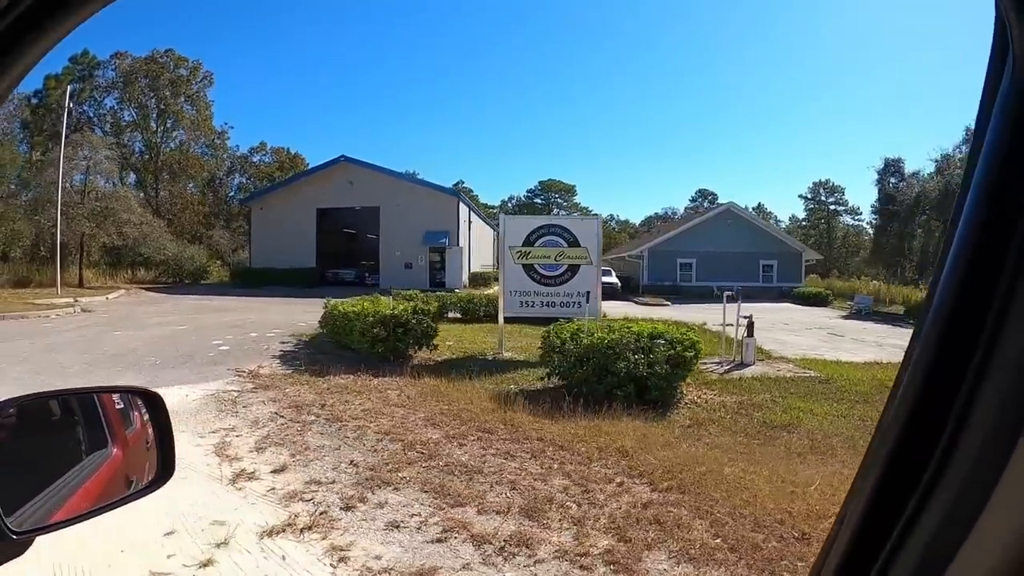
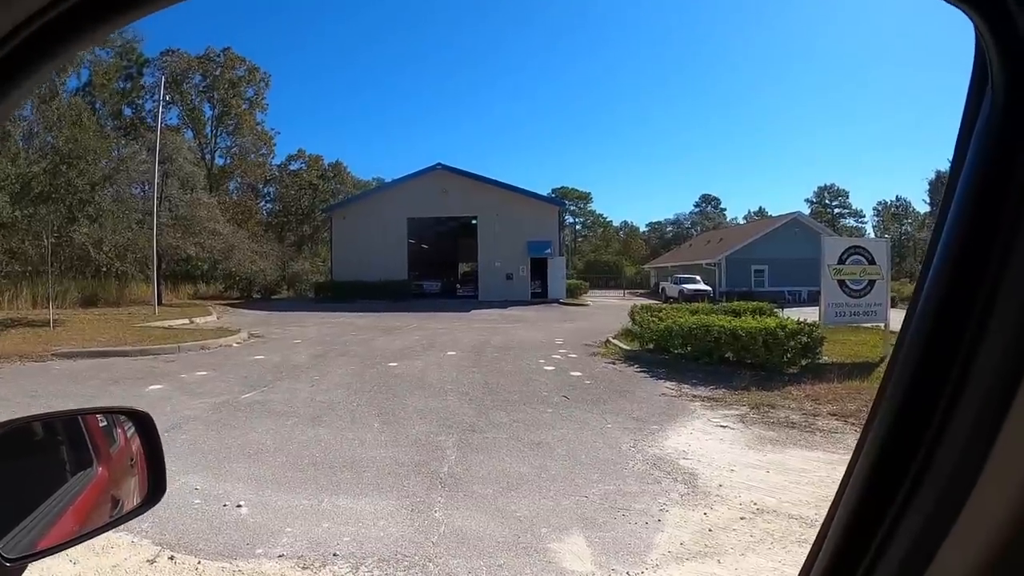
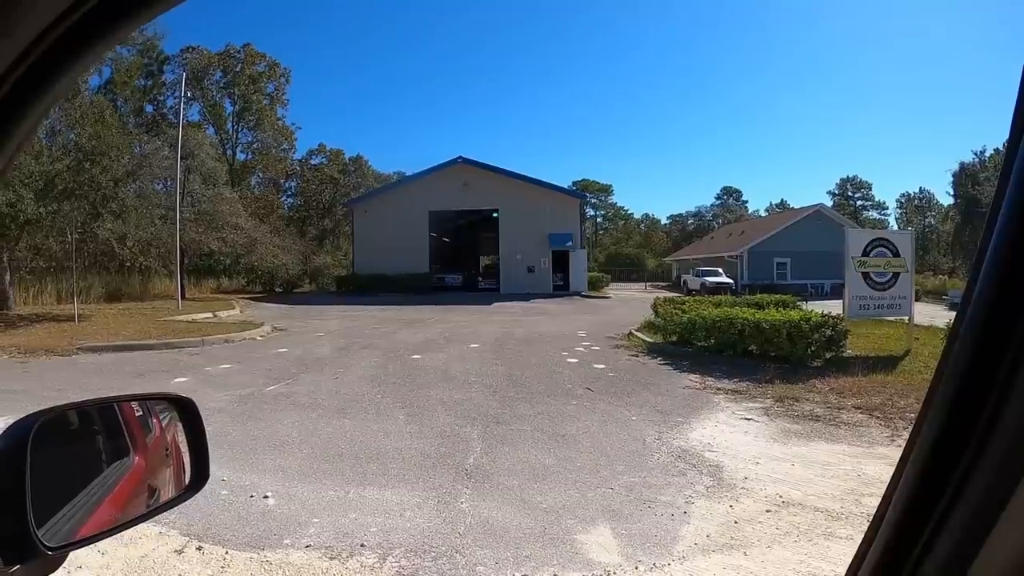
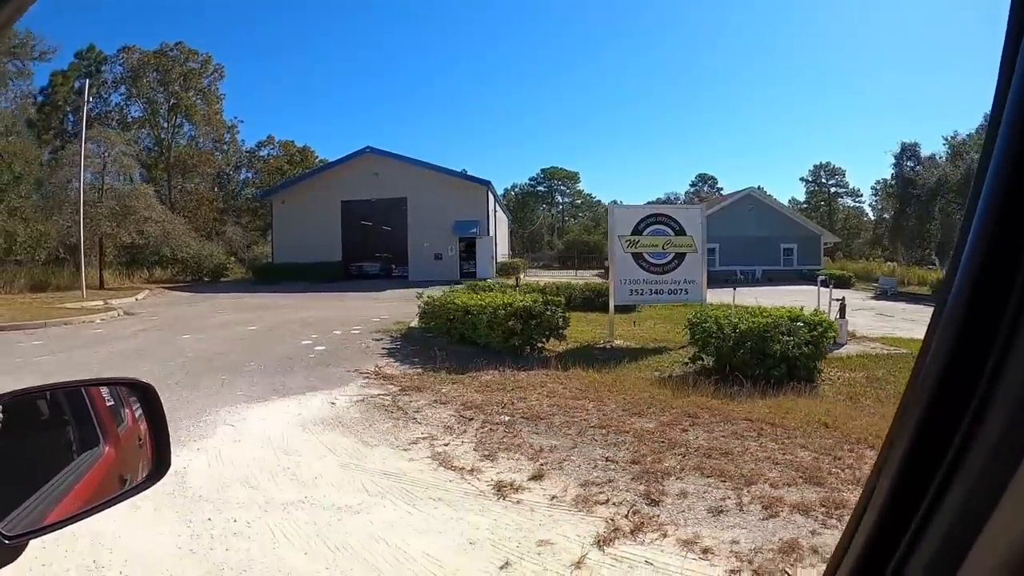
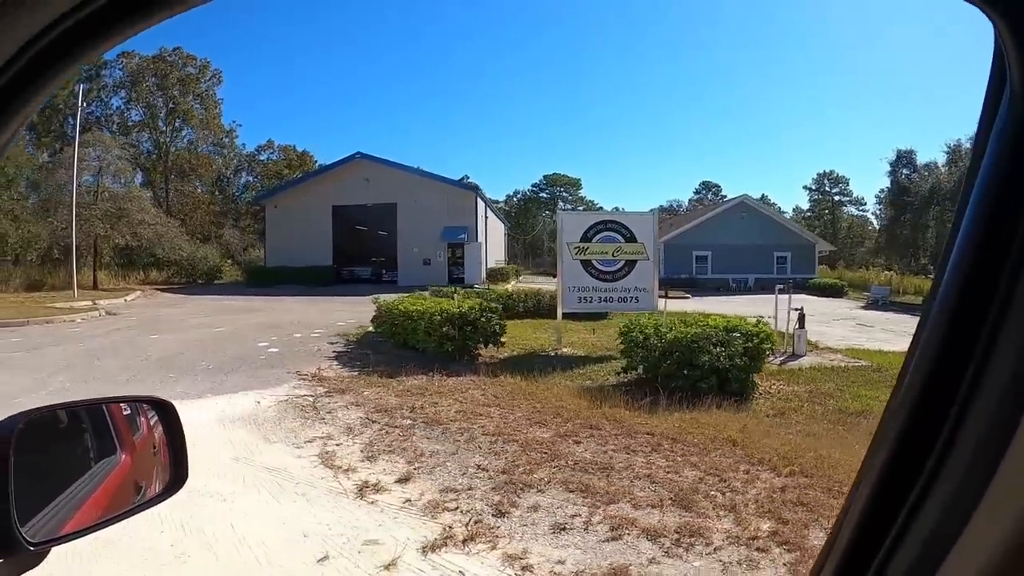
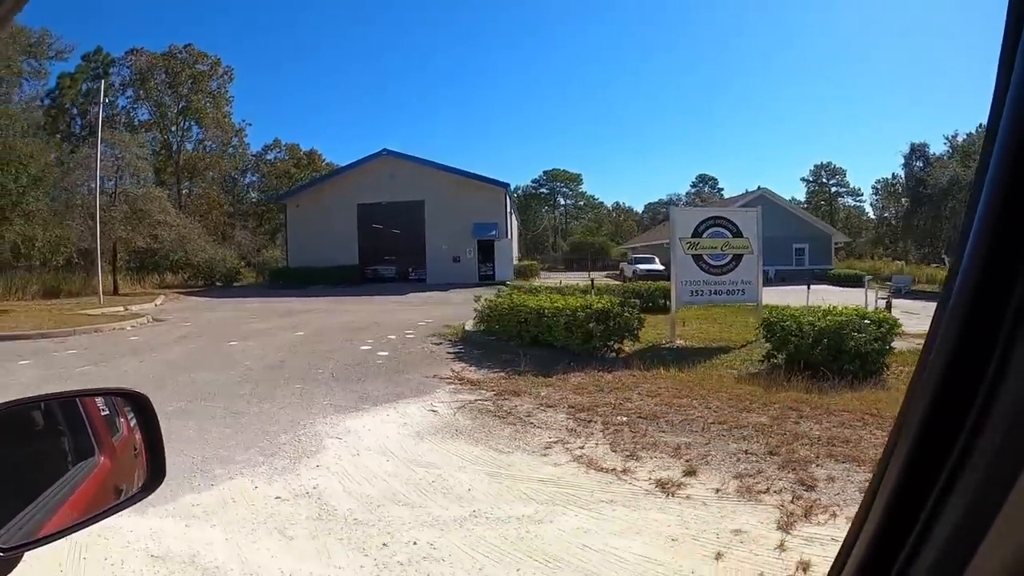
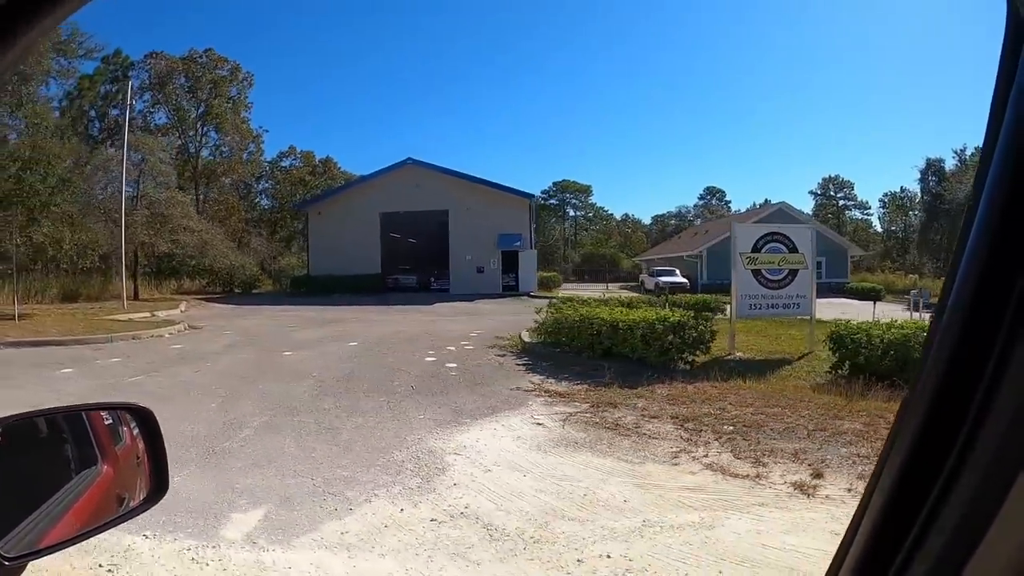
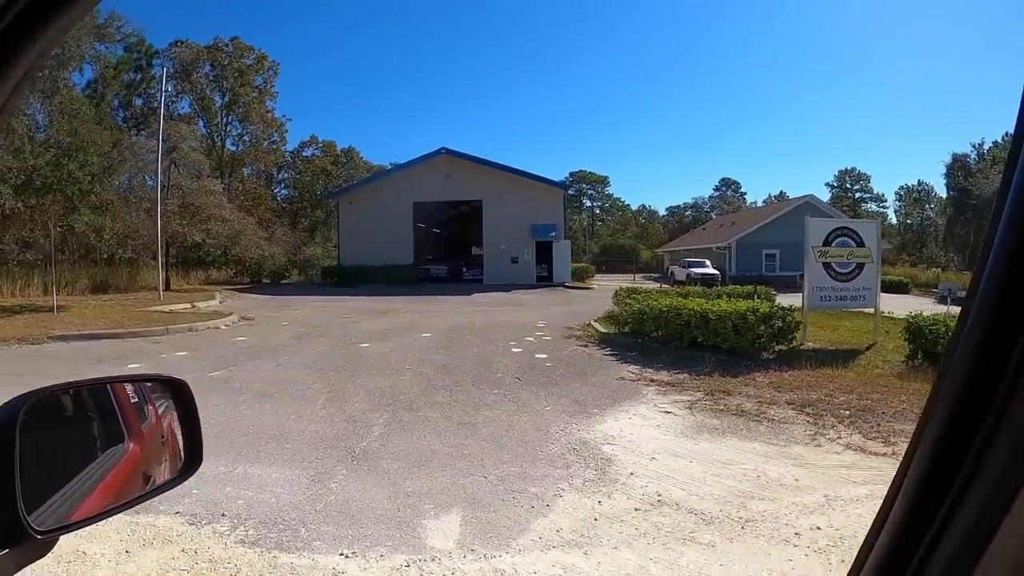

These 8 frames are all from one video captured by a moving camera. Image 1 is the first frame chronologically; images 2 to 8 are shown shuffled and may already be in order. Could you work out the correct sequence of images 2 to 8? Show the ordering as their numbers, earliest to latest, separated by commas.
5, 4, 6, 7, 8, 3, 2
